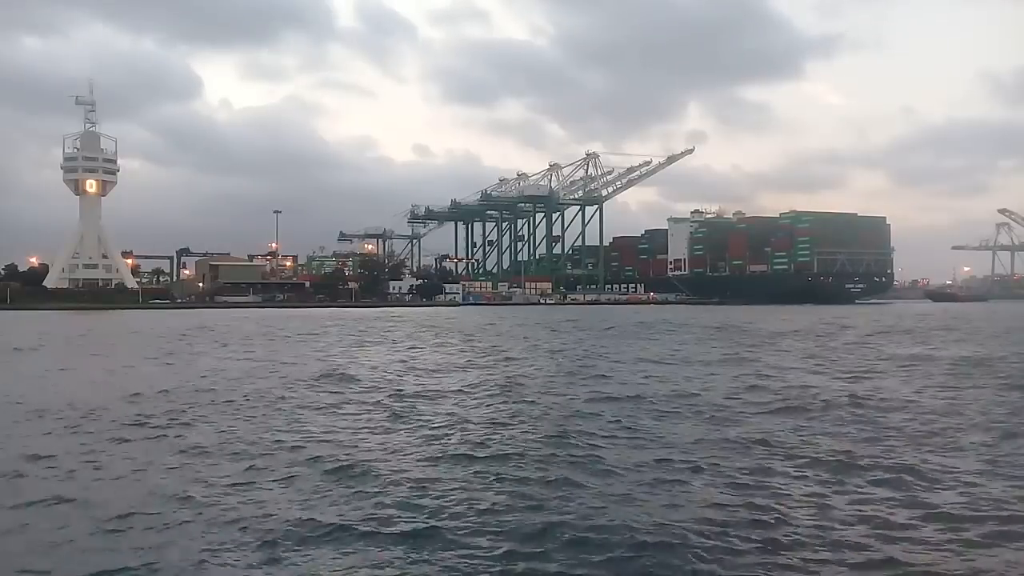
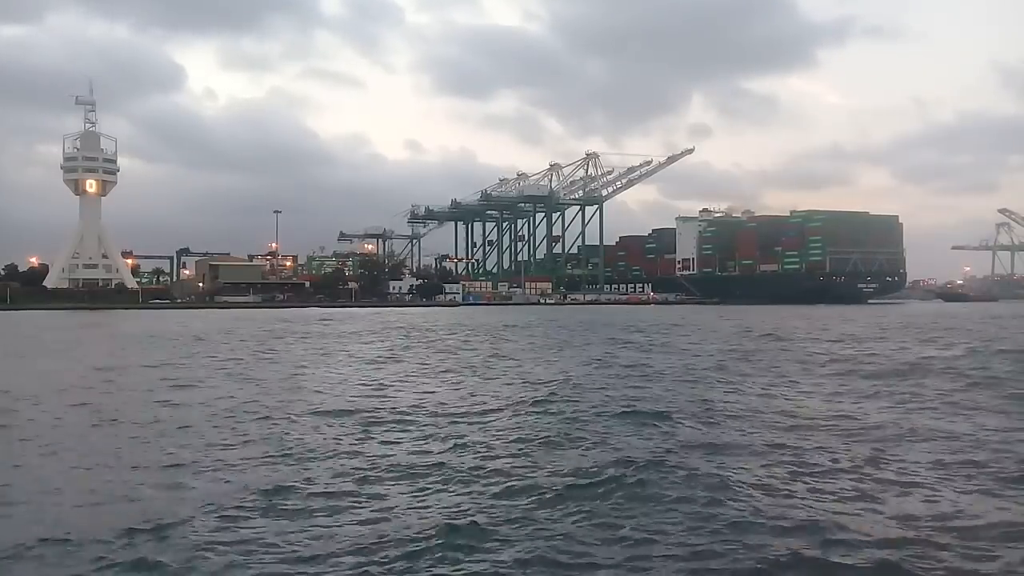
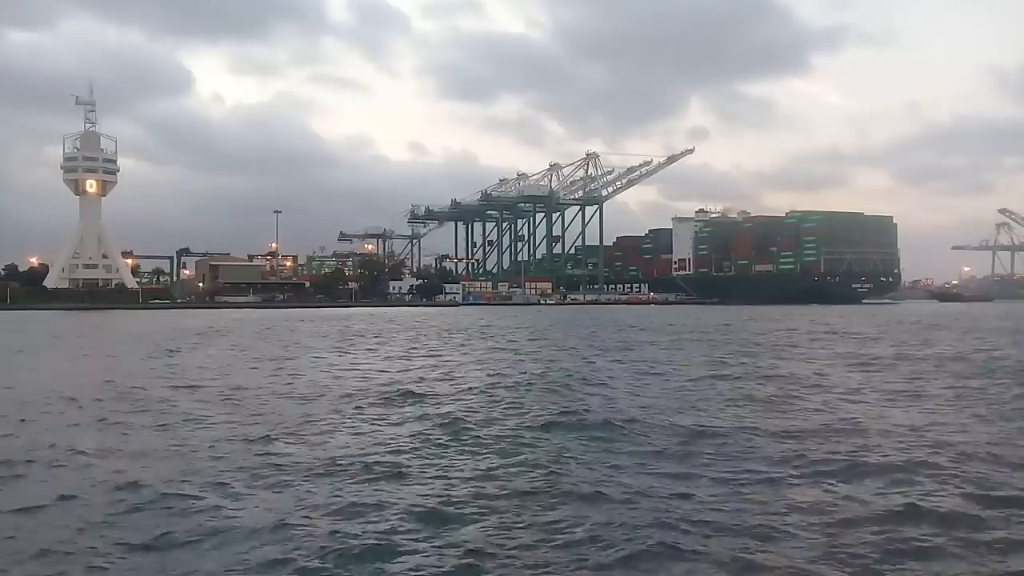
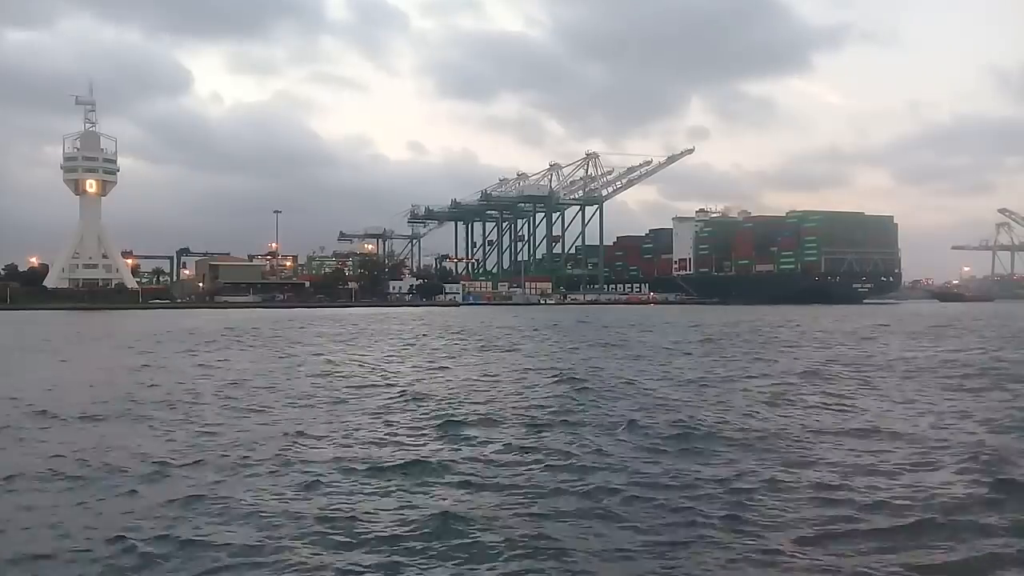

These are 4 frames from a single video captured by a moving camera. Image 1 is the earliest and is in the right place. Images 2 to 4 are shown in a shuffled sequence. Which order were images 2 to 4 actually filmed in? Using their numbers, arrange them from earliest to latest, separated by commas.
3, 4, 2
